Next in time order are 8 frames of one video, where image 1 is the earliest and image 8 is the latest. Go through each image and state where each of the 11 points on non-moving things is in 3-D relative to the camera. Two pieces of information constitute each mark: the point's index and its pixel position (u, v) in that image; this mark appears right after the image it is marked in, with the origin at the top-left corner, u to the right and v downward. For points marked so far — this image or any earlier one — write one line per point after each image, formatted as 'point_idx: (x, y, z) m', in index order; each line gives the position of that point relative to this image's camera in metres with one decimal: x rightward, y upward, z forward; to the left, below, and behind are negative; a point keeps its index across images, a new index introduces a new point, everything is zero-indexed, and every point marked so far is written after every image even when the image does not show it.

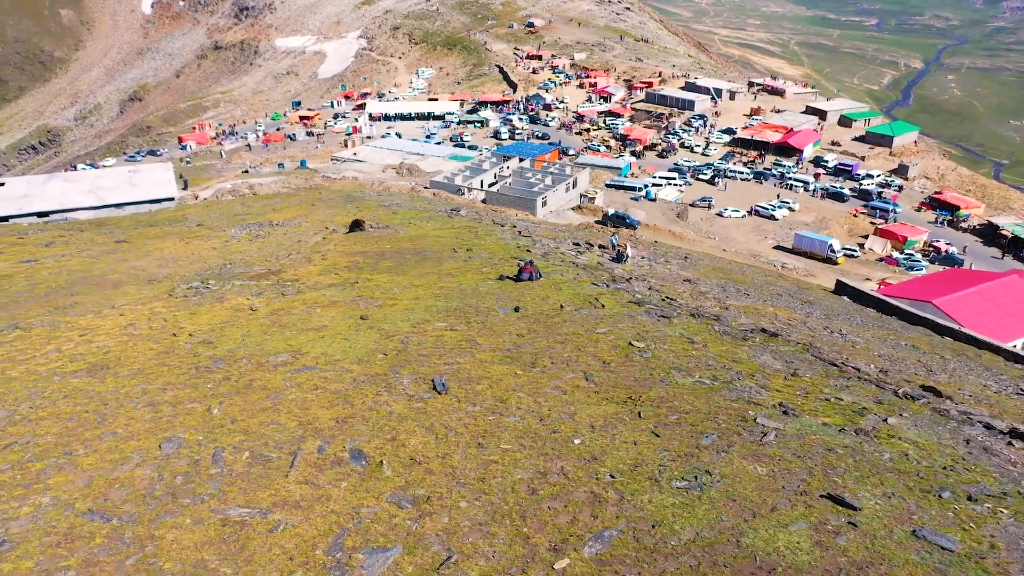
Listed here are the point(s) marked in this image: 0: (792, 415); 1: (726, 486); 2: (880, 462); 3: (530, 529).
0: (+4.7, -2.2, +13.6) m
1: (+2.9, -2.7, +11.1) m
2: (+5.5, -2.6, +12.1) m
3: (+0.2, -3.0, +10.2) m
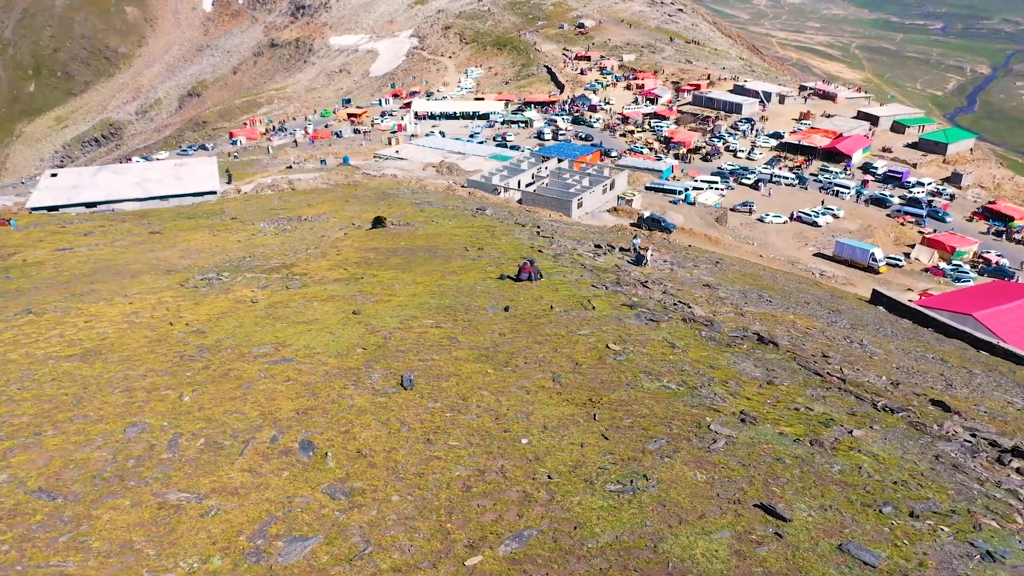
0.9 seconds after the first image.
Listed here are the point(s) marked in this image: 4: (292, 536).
0: (+3.9, -2.3, +13.4) m
1: (+2.0, -2.8, +11.0) m
2: (+4.6, -2.7, +11.9) m
3: (-0.8, -3.0, +10.3) m
4: (-2.7, -3.1, +10.0) m
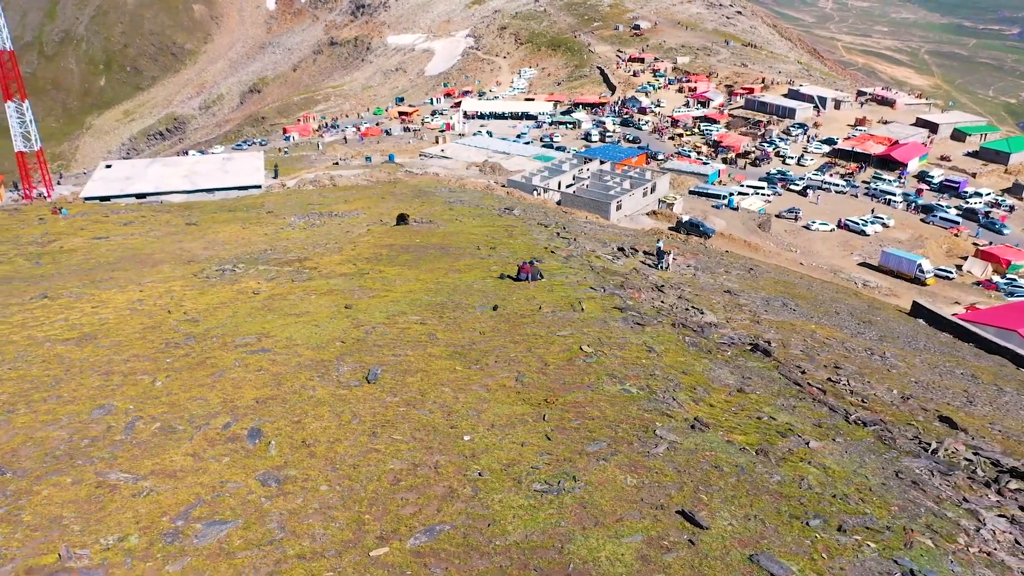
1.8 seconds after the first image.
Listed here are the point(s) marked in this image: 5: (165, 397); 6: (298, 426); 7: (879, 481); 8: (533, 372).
0: (+3.1, -2.4, +13.3) m
1: (+1.0, -2.8, +11.0) m
2: (+3.7, -2.8, +11.7) m
3: (-1.8, -3.0, +10.4) m
4: (-3.8, -2.9, +10.3) m
5: (-6.3, -2.0, +14.7) m
6: (-3.5, -2.3, +13.3) m
7: (+5.9, -3.1, +12.9) m
8: (+0.4, -1.7, +16.0) m
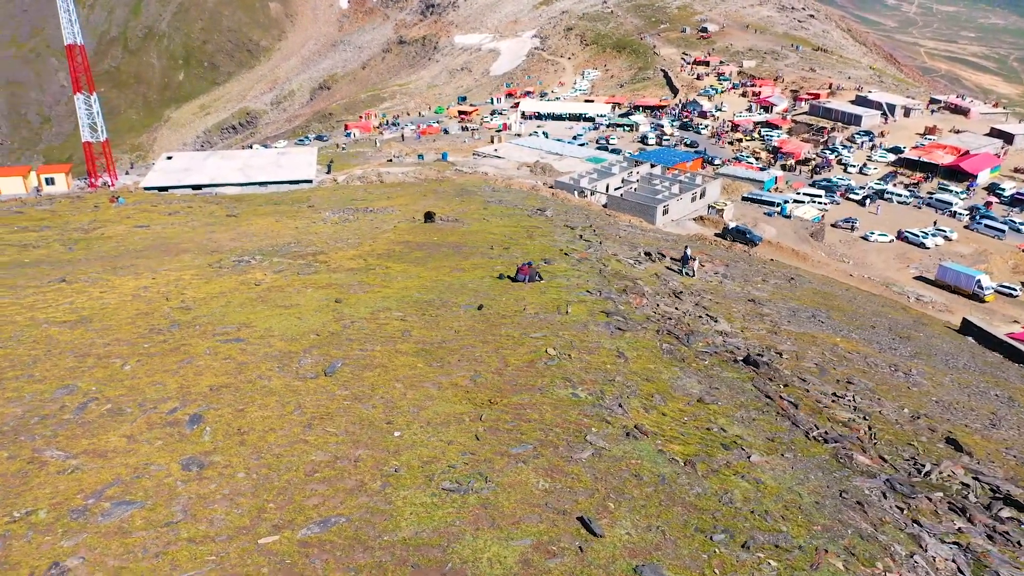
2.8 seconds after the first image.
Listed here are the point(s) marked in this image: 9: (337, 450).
0: (+2.0, -2.4, +13.2) m
1: (-0.3, -2.8, +11.0) m
2: (+2.4, -3.0, +11.5) m
3: (-3.2, -2.9, +10.7) m
4: (-5.1, -2.8, +10.6) m
5: (-7.3, -1.7, +15.3) m
6: (-4.6, -2.1, +13.6) m
7: (+4.7, -3.3, +12.5) m
8: (-0.5, -1.7, +16.1) m
9: (-2.7, -2.5, +12.3) m
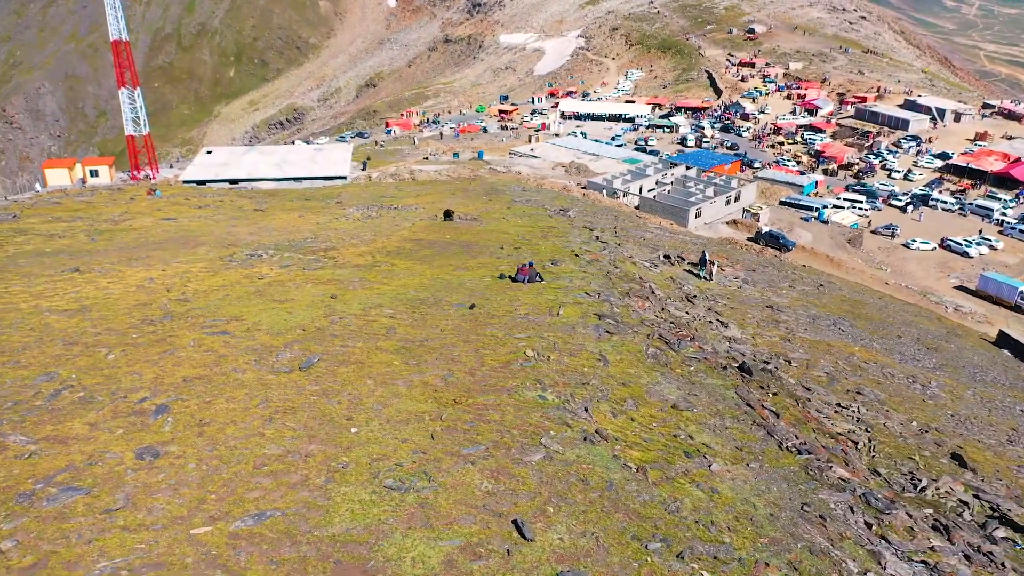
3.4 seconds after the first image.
0: (+1.3, -2.5, +13.1) m
1: (-1.1, -2.8, +11.1) m
2: (+1.6, -3.0, +11.4) m
3: (-4.0, -2.8, +10.8) m
4: (-6.0, -2.7, +10.9) m
5: (-7.8, -1.6, +15.6) m
6: (-5.3, -2.0, +13.9) m
7: (+4.0, -3.4, +12.3) m
8: (-1.0, -1.7, +16.1) m
9: (-3.4, -2.4, +12.4) m
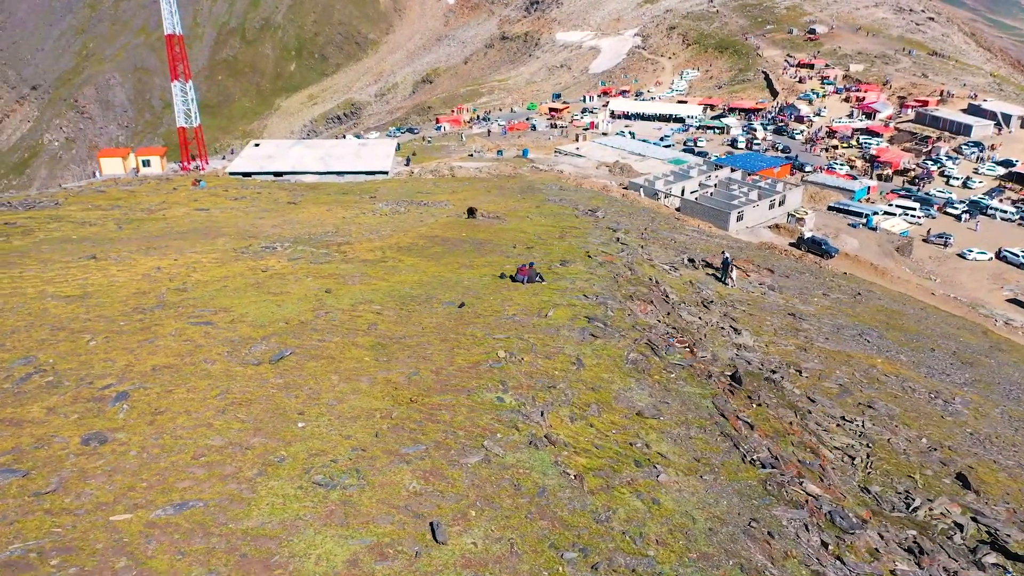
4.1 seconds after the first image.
0: (+0.4, -2.5, +12.9) m
1: (-2.1, -2.8, +11.1) m
2: (+0.6, -3.1, +11.2) m
3: (-5.0, -2.7, +11.0) m
4: (-7.0, -2.5, +11.2) m
5: (-8.5, -1.3, +16.1) m
6: (-6.1, -1.9, +14.2) m
7: (+3.0, -3.5, +12.0) m
8: (-1.7, -1.7, +16.1) m
9: (-4.3, -2.3, +12.6) m
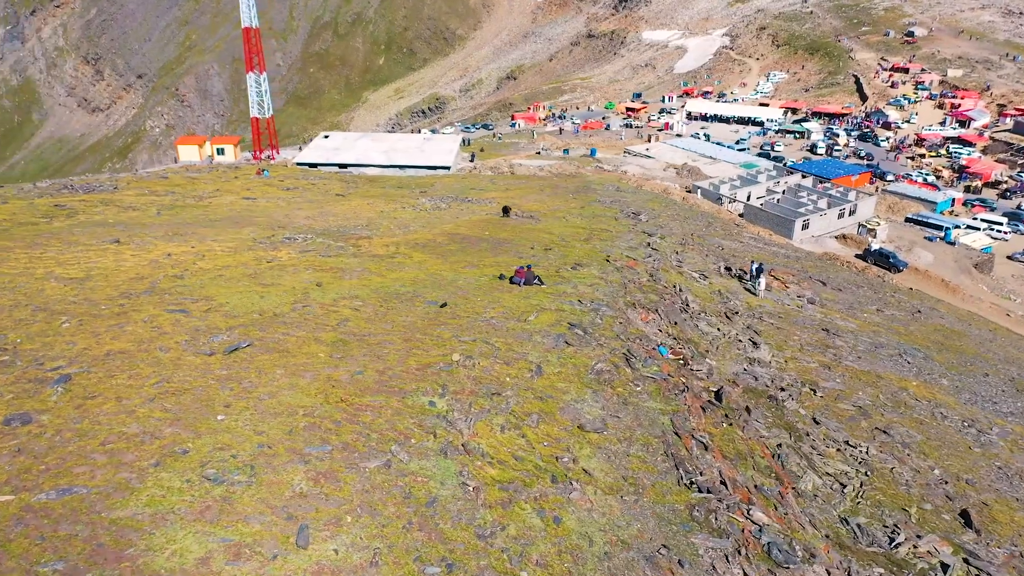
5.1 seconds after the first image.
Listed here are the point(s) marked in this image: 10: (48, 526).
0: (-1.0, -2.6, +12.7) m
1: (-3.7, -2.8, +11.1) m
2: (-1.0, -3.2, +11.0) m
3: (-6.6, -2.5, +11.3) m
4: (-8.5, -2.2, +11.7) m
5: (-9.5, -1.0, +16.7) m
6: (-7.3, -1.6, +14.5) m
7: (+1.4, -3.7, +11.5) m
8: (-2.7, -1.6, +16.0) m
9: (-5.7, -2.2, +12.8) m
10: (-5.7, -2.9, +10.0) m
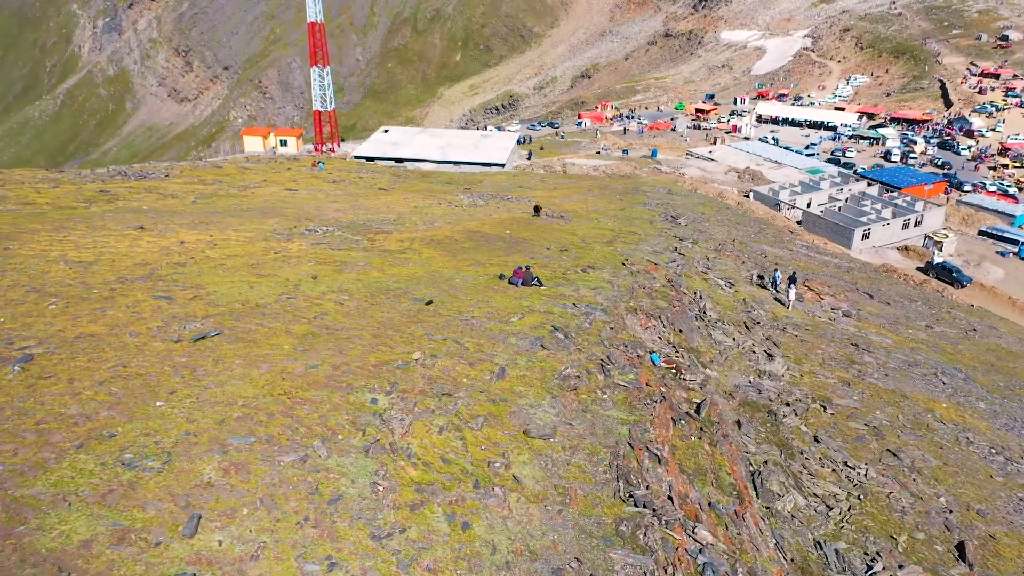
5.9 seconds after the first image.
0: (-2.2, -2.6, +12.7) m
1: (-5.0, -2.6, +11.3) m
2: (-2.4, -3.1, +11.0) m
3: (-7.9, -2.3, +11.8) m
4: (-9.7, -1.9, +12.3) m
5: (-10.3, -0.6, +17.4) m
6: (-8.3, -1.4, +15.0) m
7: (+0.1, -3.8, +11.3) m
8: (-3.6, -1.5, +16.1) m
9: (-6.9, -2.0, +13.2) m
10: (-7.1, -2.7, +10.4) m
